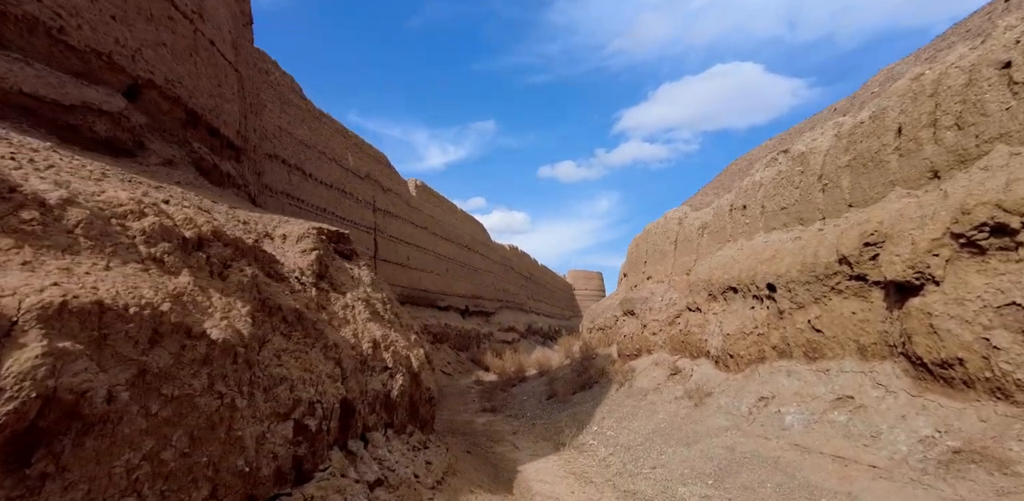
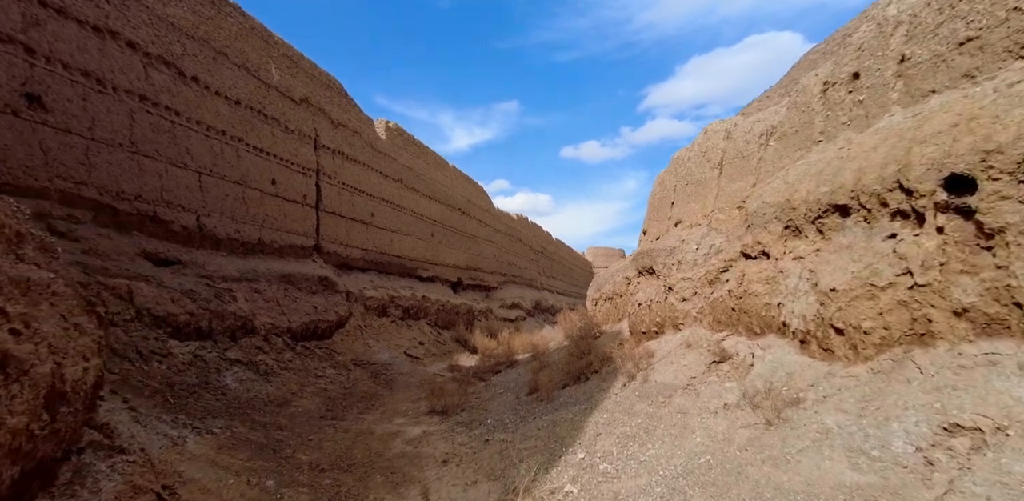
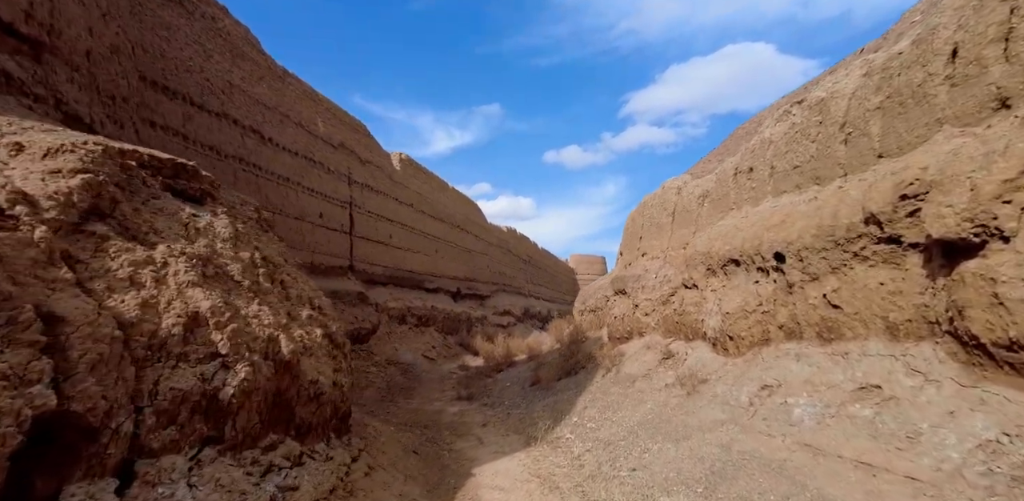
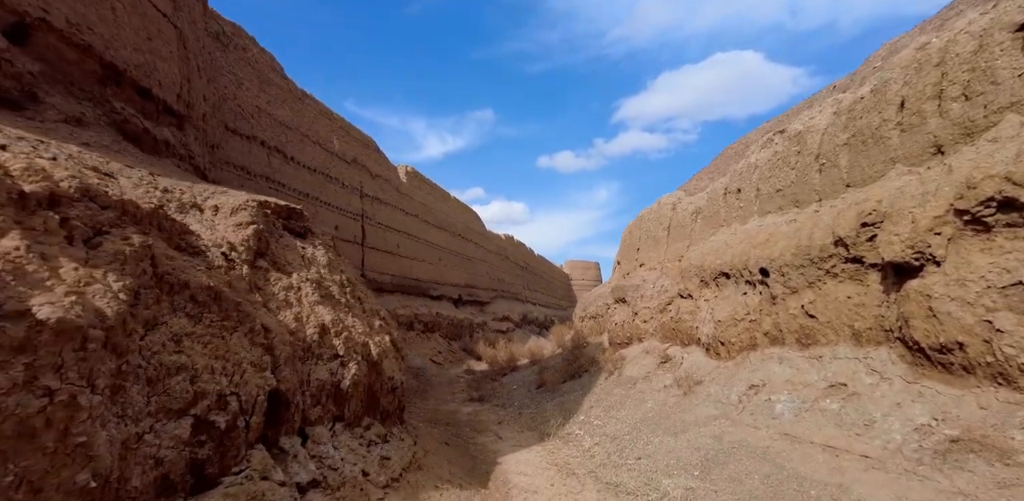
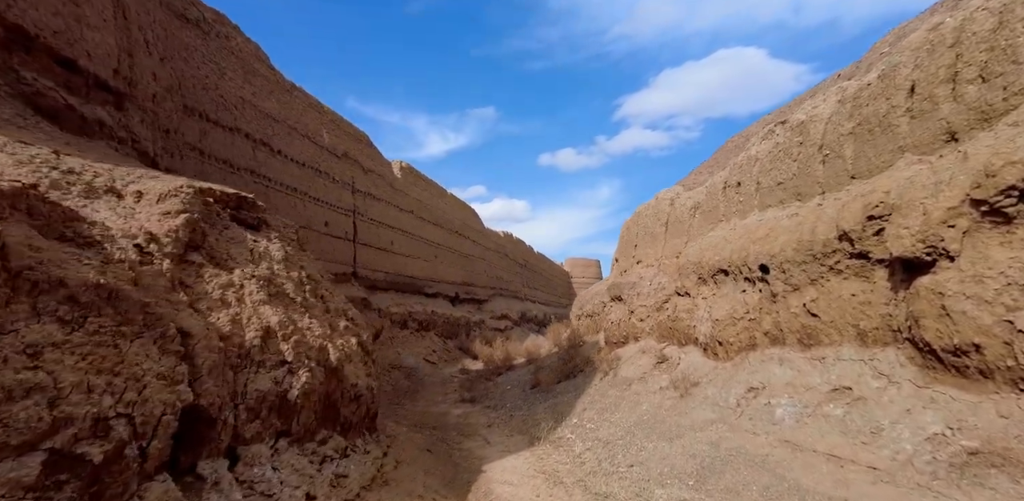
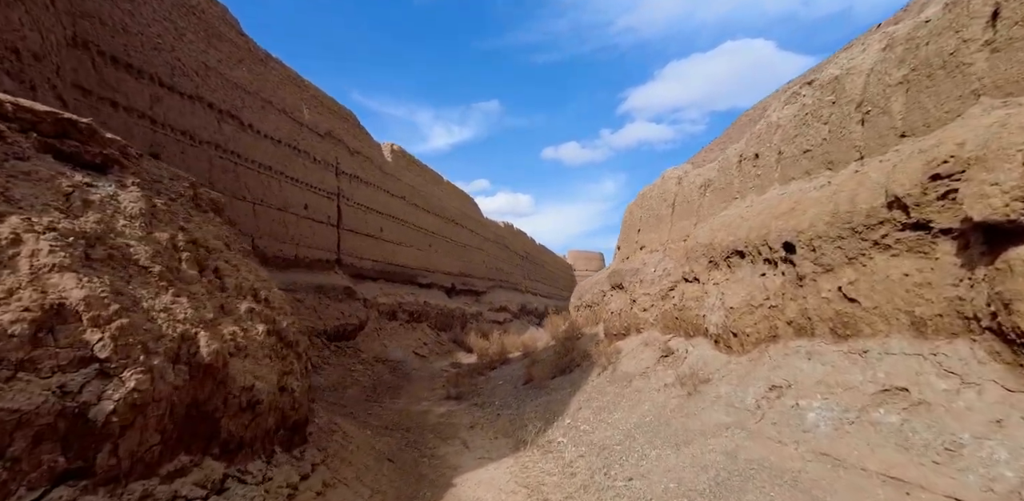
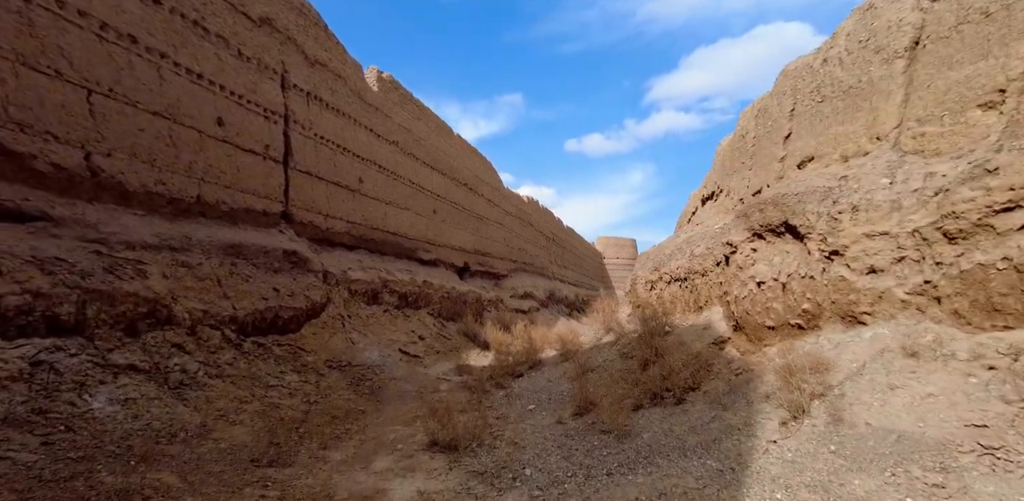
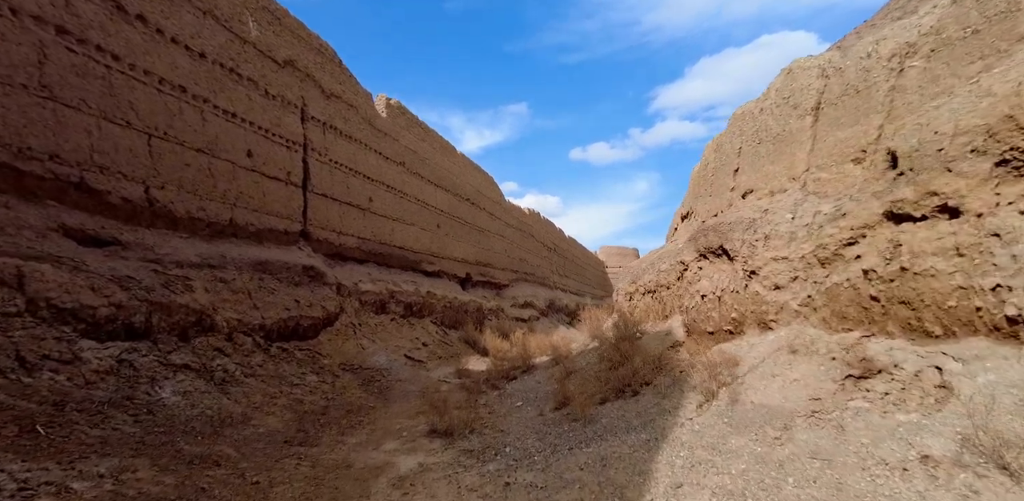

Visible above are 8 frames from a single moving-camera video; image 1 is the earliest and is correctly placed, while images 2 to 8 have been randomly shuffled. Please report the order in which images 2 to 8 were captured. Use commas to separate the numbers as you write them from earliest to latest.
4, 5, 3, 6, 2, 8, 7
